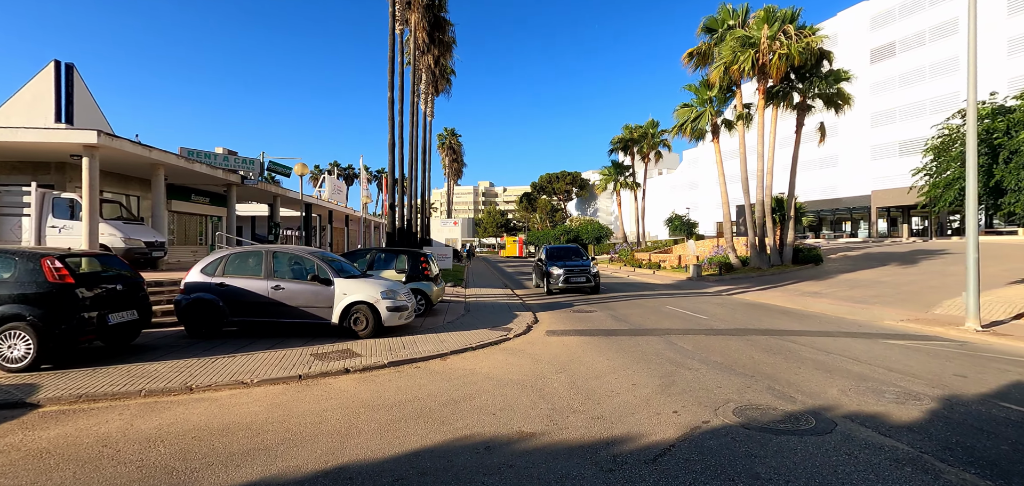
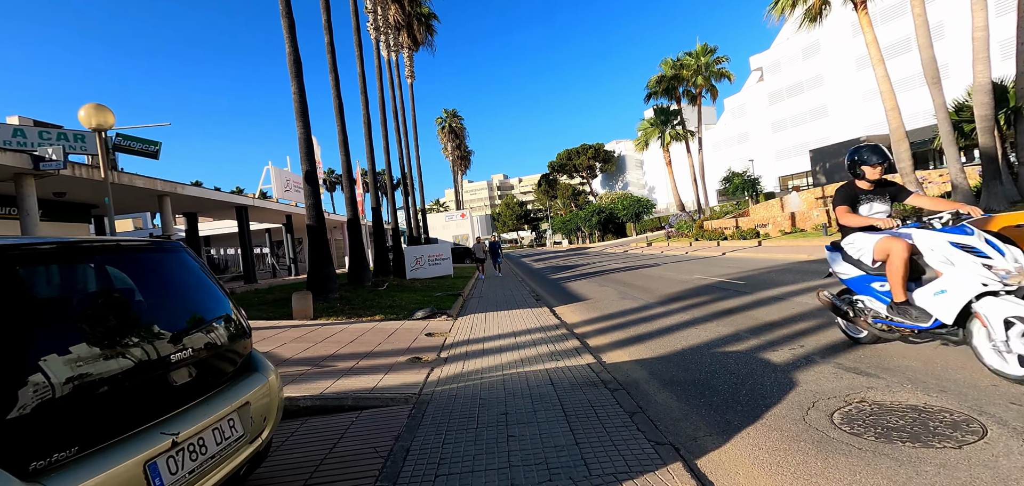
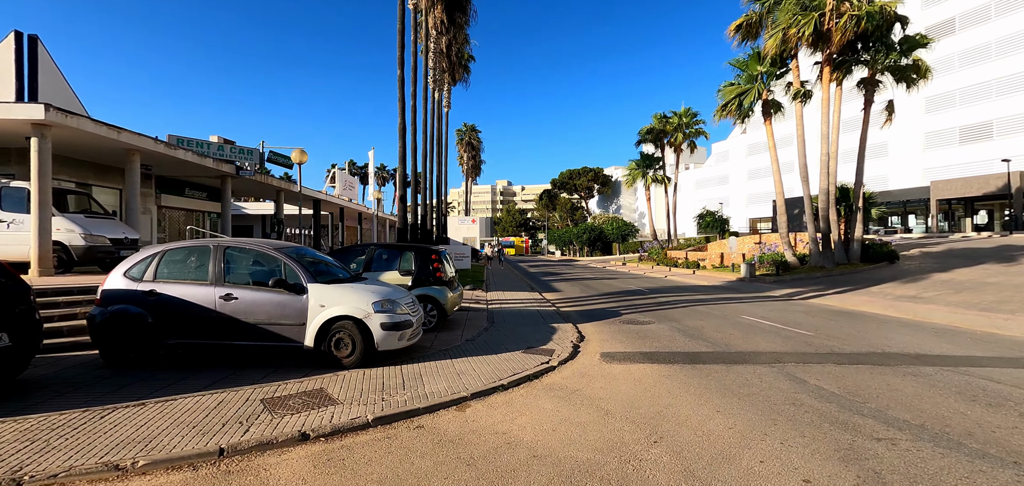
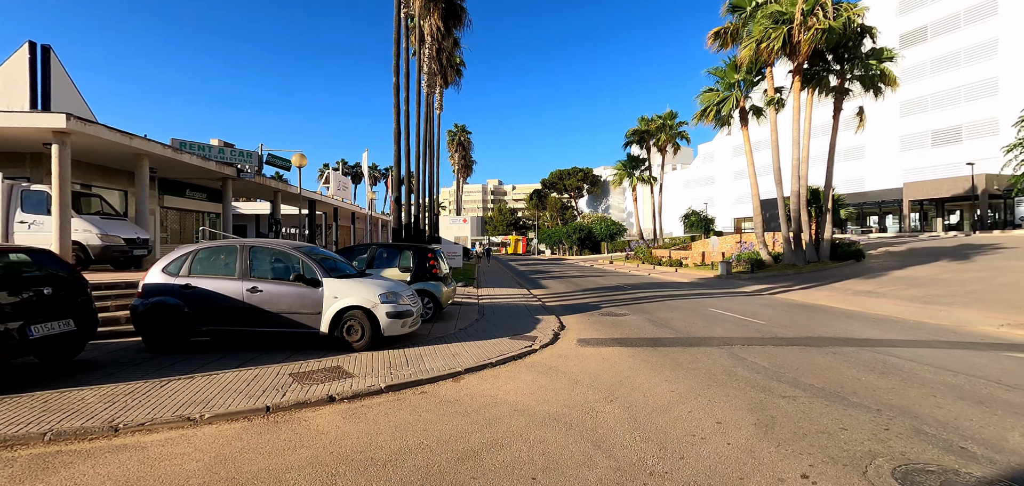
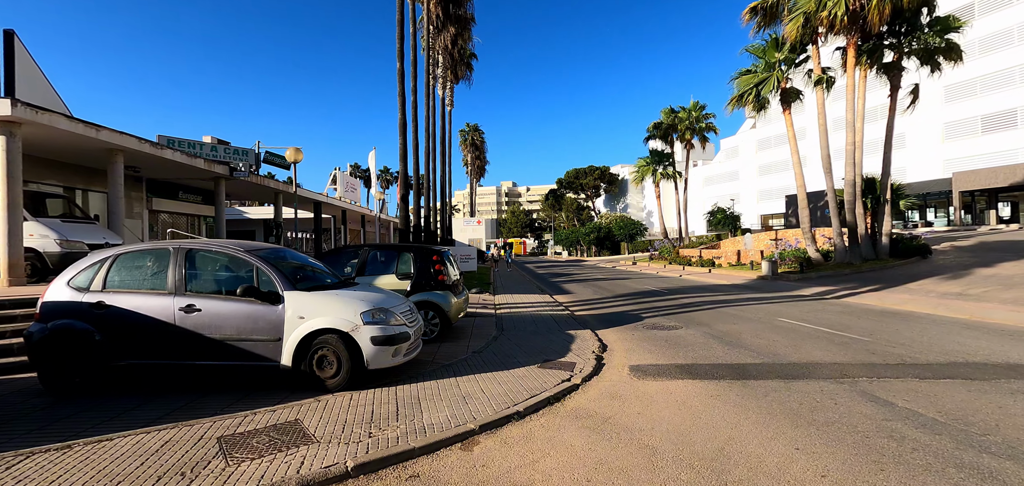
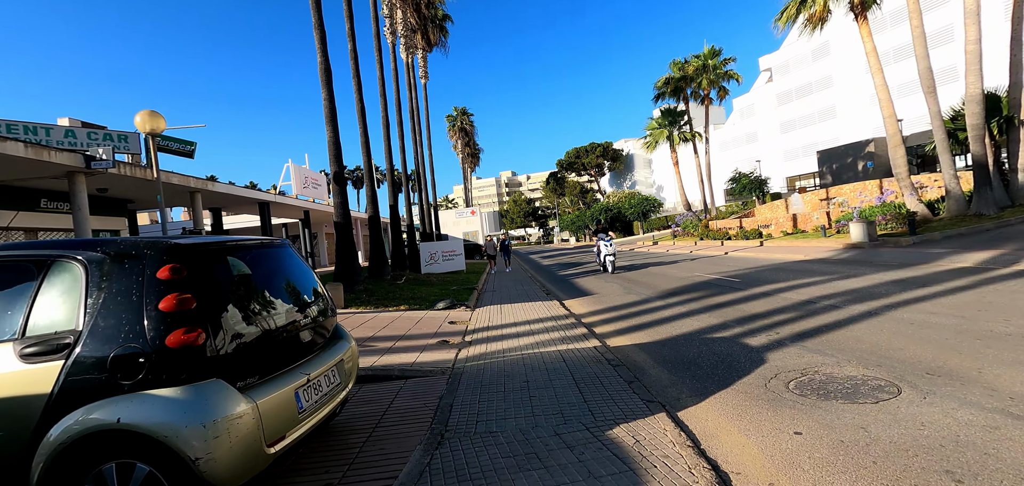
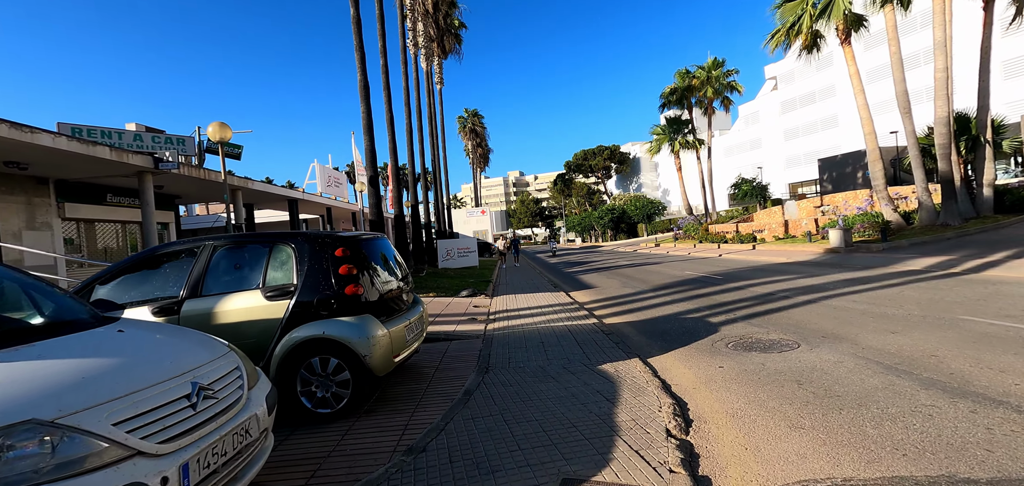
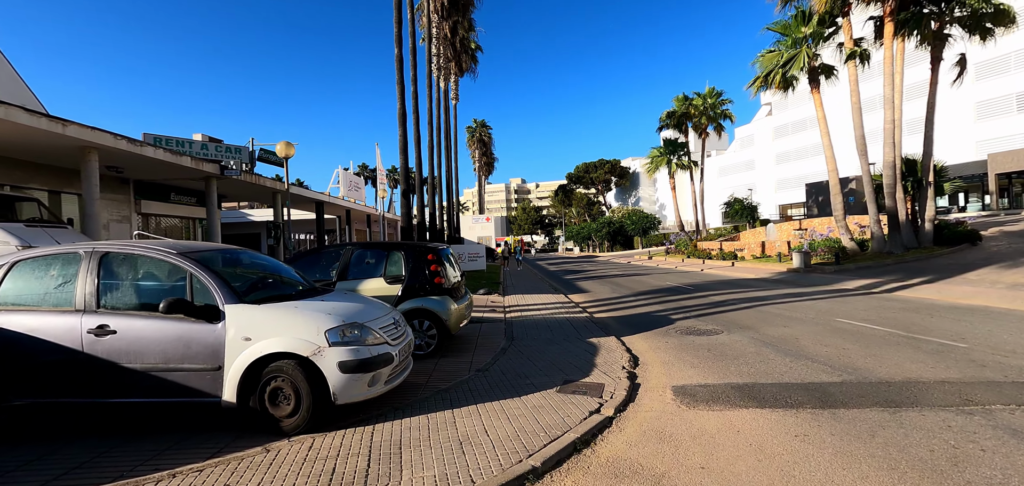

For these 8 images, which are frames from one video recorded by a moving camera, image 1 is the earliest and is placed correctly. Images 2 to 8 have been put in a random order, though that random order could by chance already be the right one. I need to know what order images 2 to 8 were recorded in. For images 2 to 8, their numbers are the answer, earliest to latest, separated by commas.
4, 3, 5, 8, 7, 6, 2
